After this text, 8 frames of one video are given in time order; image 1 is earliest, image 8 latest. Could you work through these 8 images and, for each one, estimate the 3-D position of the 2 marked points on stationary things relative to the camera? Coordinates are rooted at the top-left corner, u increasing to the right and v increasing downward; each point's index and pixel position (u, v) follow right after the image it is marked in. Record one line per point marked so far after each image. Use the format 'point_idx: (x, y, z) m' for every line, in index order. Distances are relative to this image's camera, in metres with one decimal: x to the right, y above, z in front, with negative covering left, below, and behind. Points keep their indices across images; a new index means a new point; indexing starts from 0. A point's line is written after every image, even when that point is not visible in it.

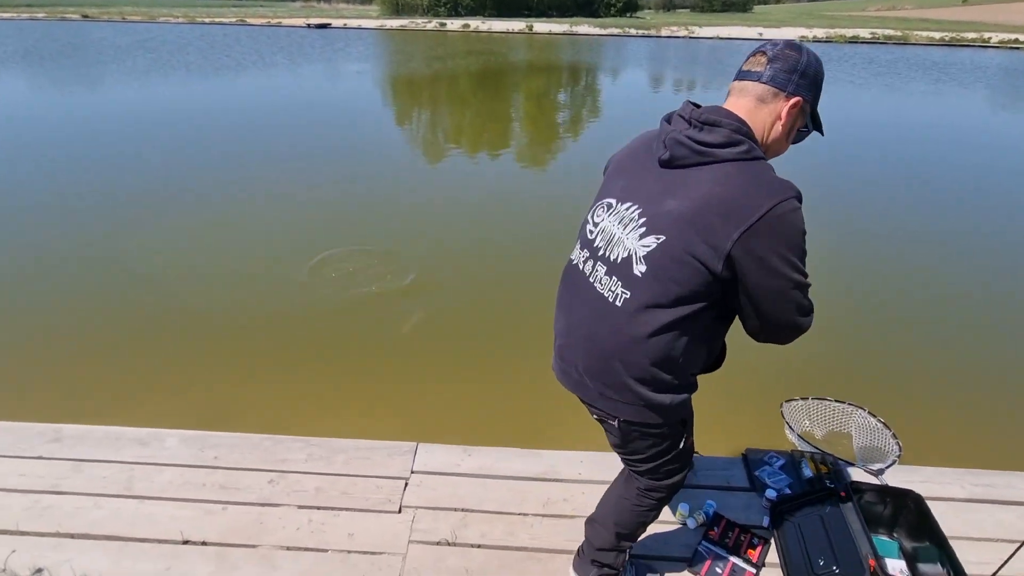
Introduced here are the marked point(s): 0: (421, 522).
0: (-0.4, -0.9, +2.2) m
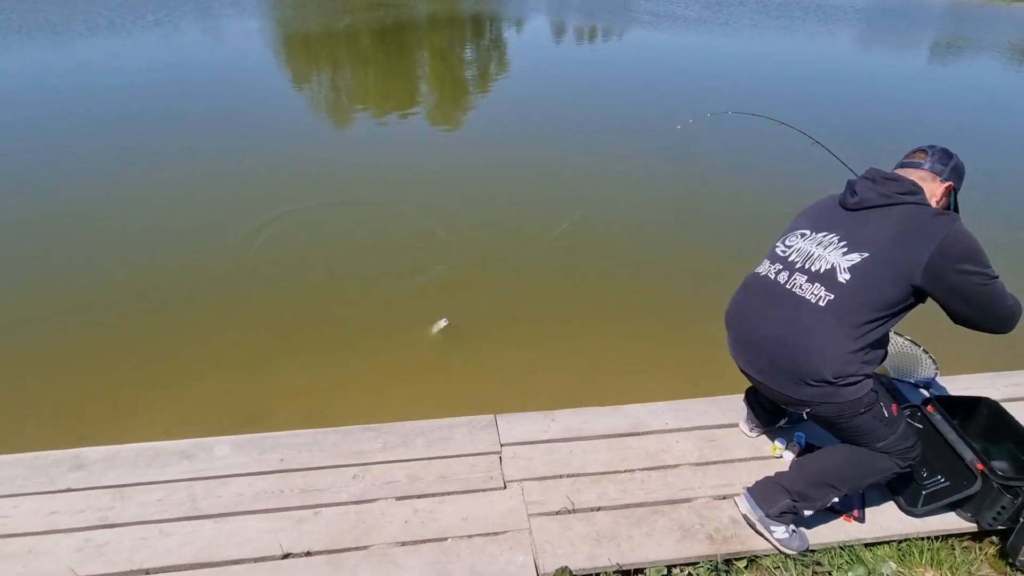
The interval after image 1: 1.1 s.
0: (+0.1, -0.8, +2.1) m
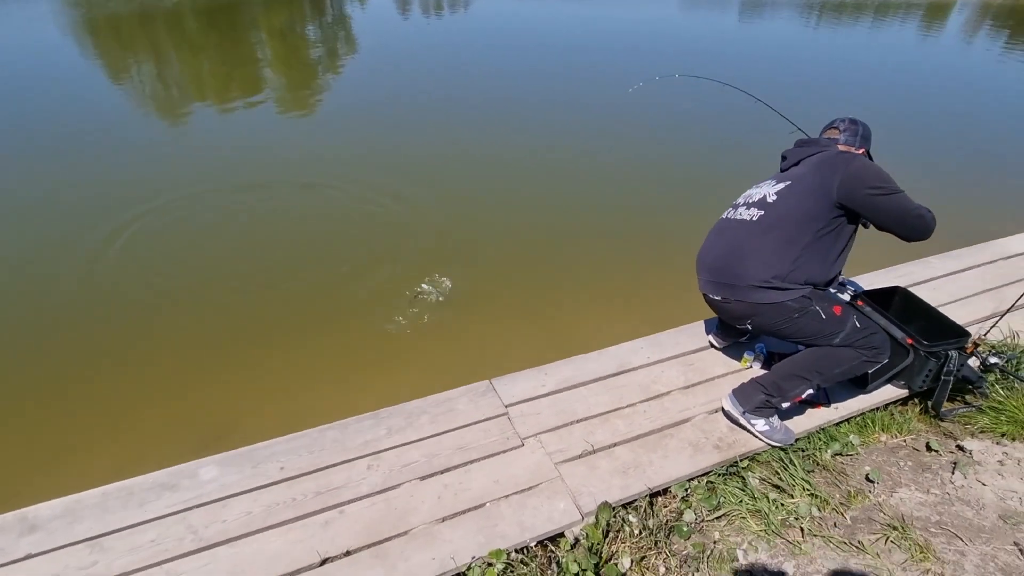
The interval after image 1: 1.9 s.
0: (+0.2, -0.6, +2.2) m
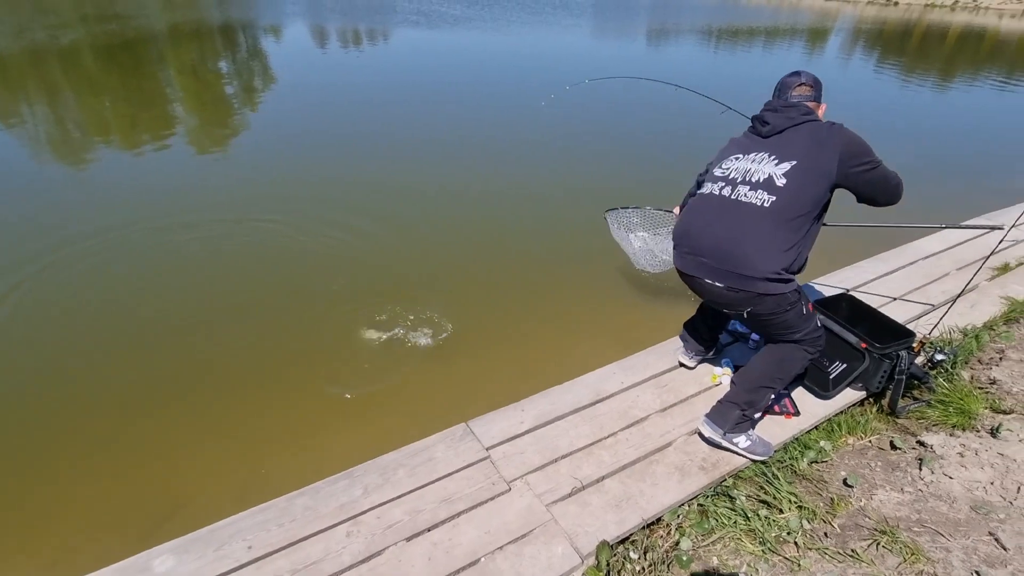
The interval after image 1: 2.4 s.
0: (+0.1, -0.8, +2.1) m
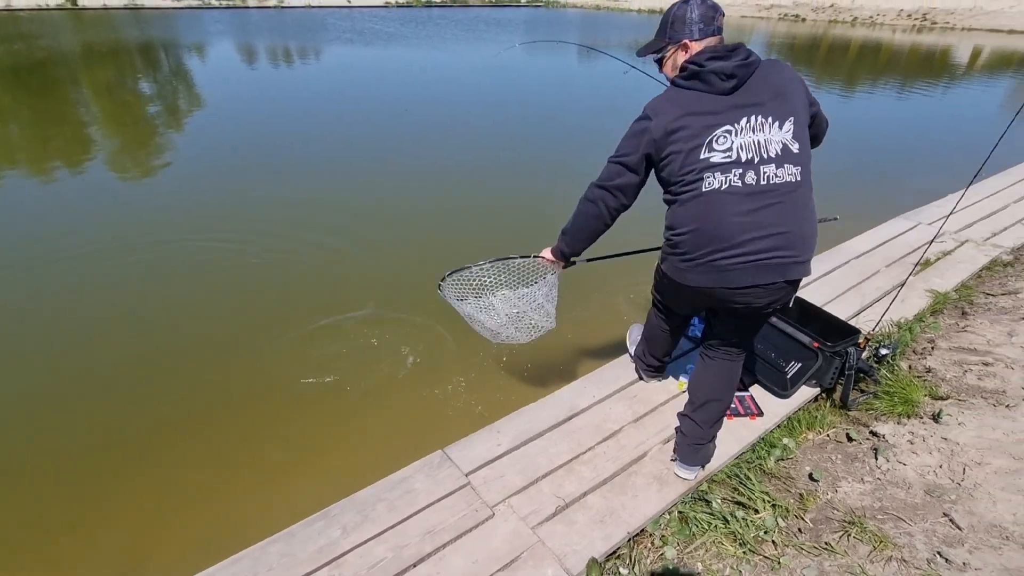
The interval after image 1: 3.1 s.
0: (0.0, -0.8, +2.1) m
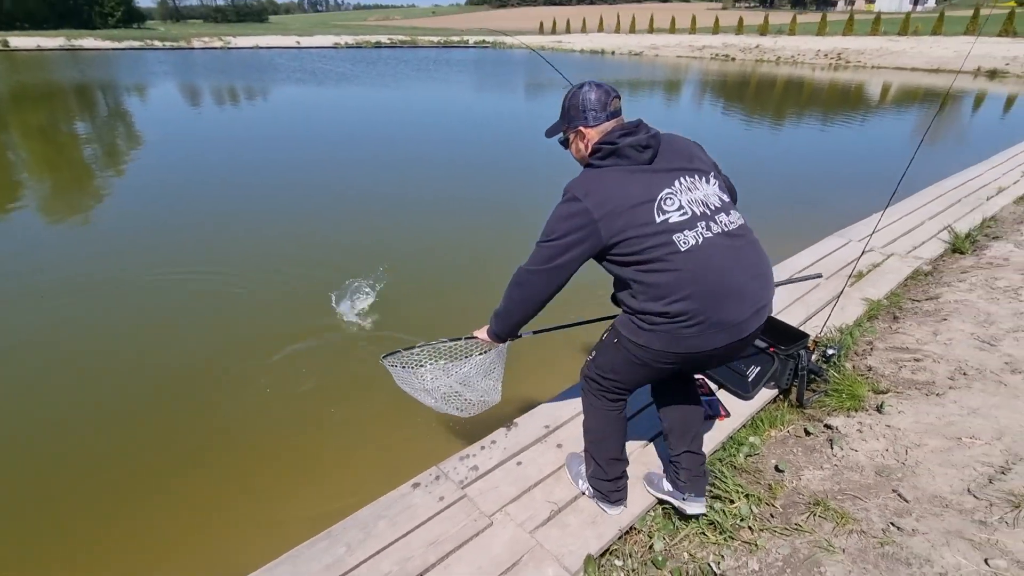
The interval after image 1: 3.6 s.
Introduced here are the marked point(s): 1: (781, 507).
0: (0.0, -0.9, +2.2) m
1: (+1.1, -0.9, +2.3) m
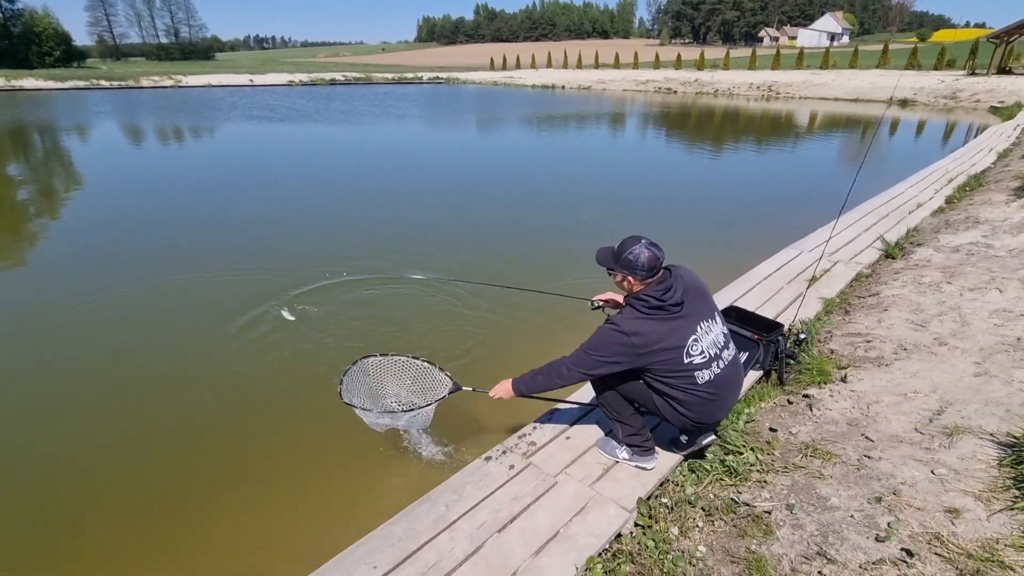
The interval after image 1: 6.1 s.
0: (+0.3, -0.9, +2.8) m
1: (+1.4, -0.9, +2.9) m
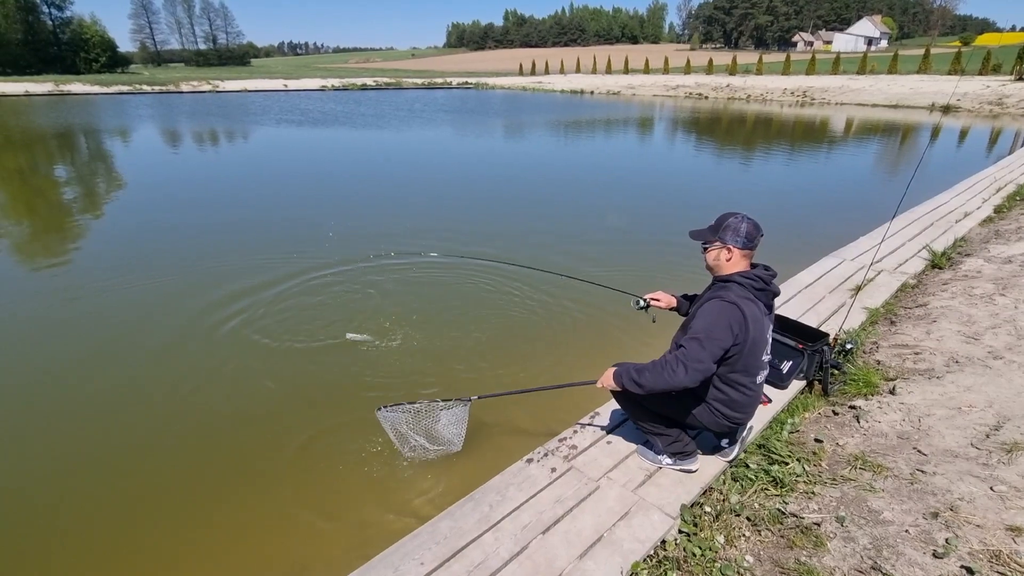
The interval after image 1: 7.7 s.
0: (+0.5, -1.0, +2.8) m
1: (+1.6, -0.9, +2.8) m
